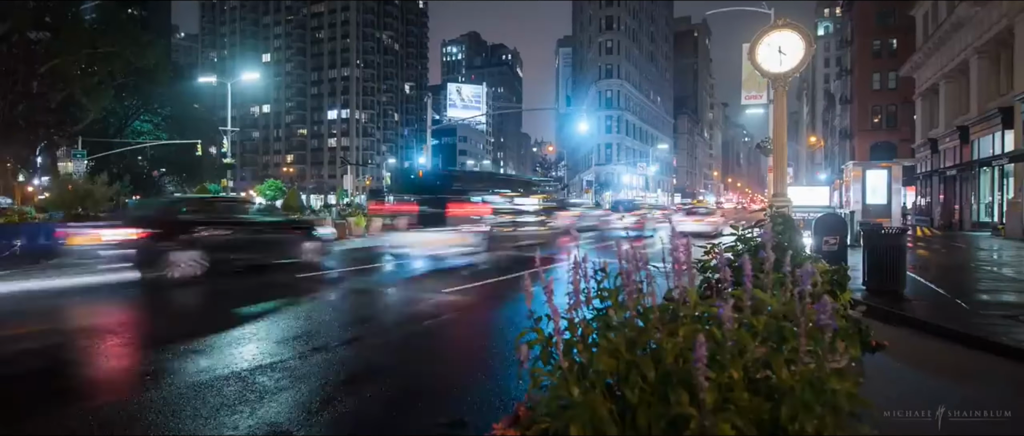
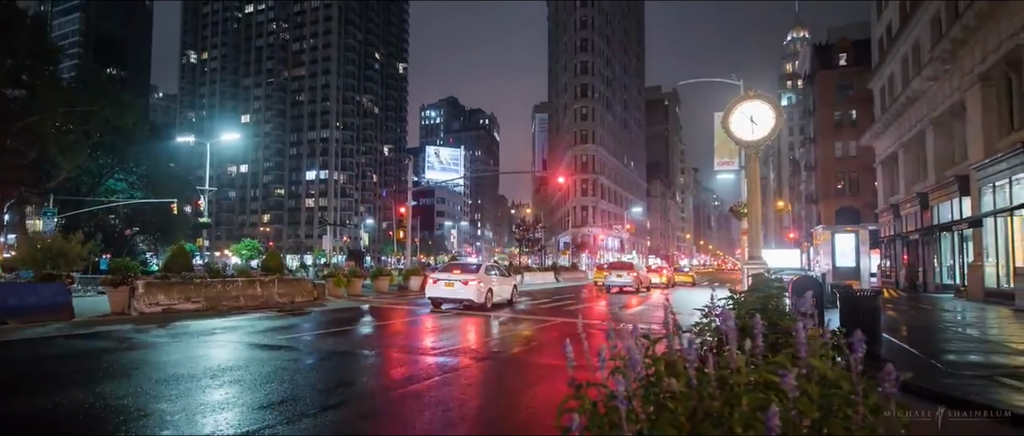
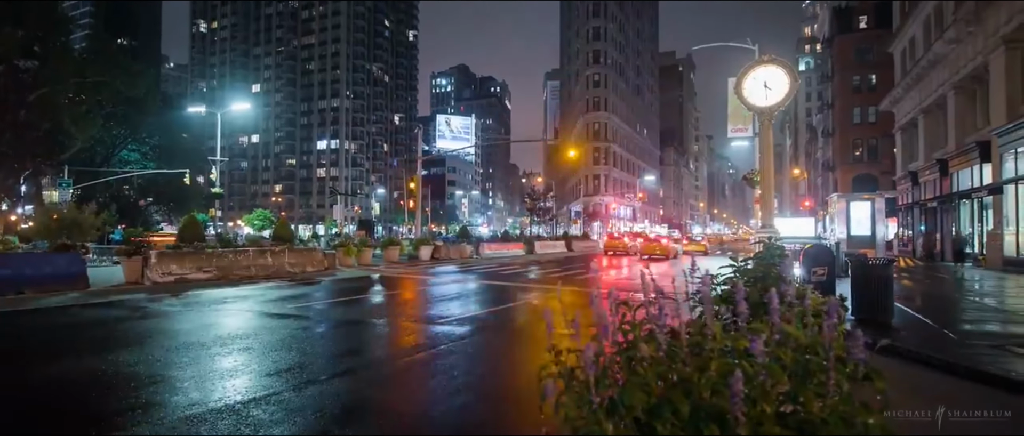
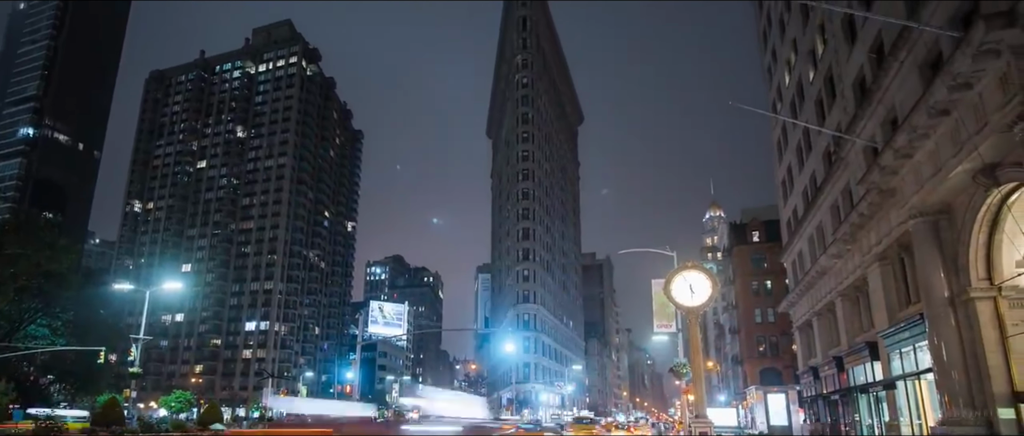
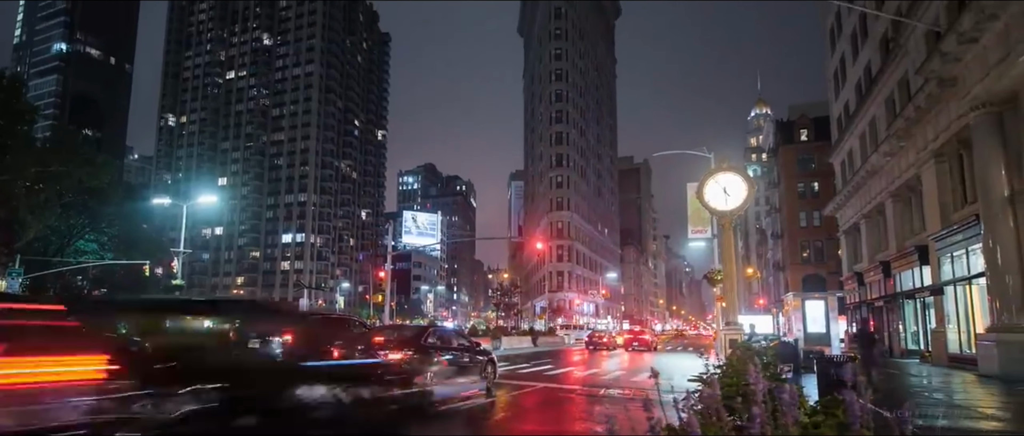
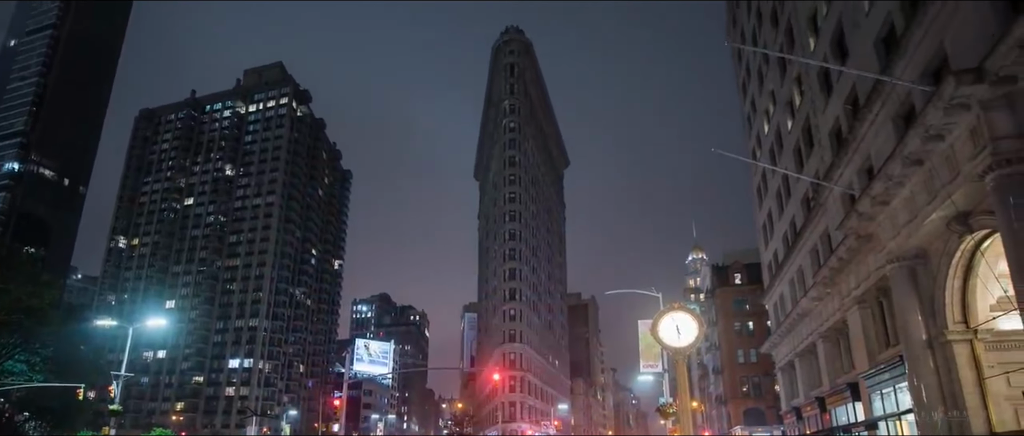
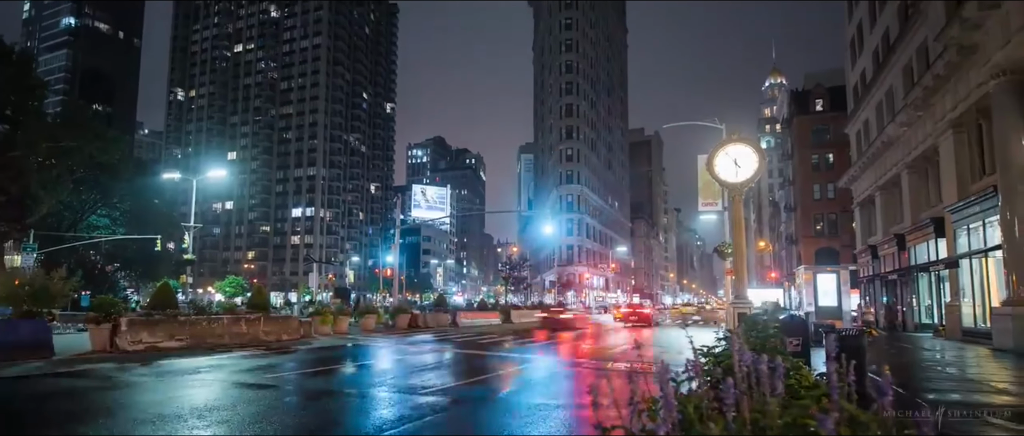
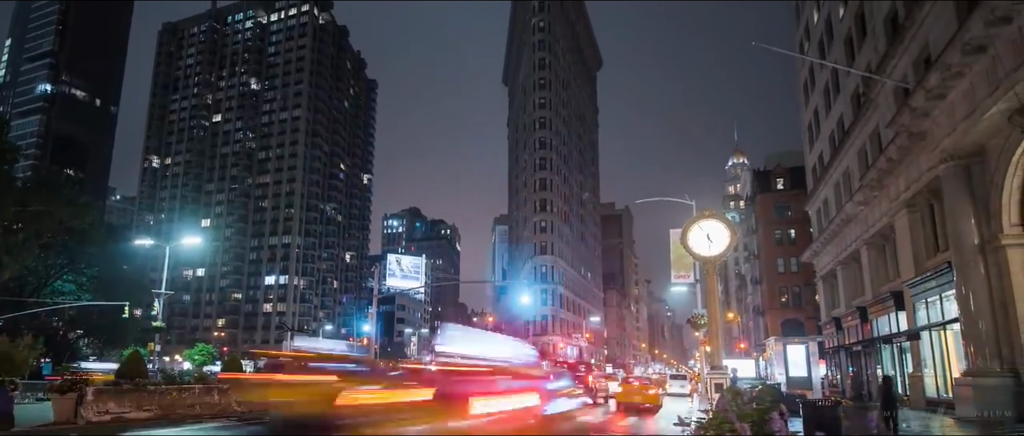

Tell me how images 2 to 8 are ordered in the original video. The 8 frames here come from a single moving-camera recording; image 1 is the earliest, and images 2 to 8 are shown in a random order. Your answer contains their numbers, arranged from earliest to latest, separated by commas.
3, 2, 7, 5, 8, 4, 6
